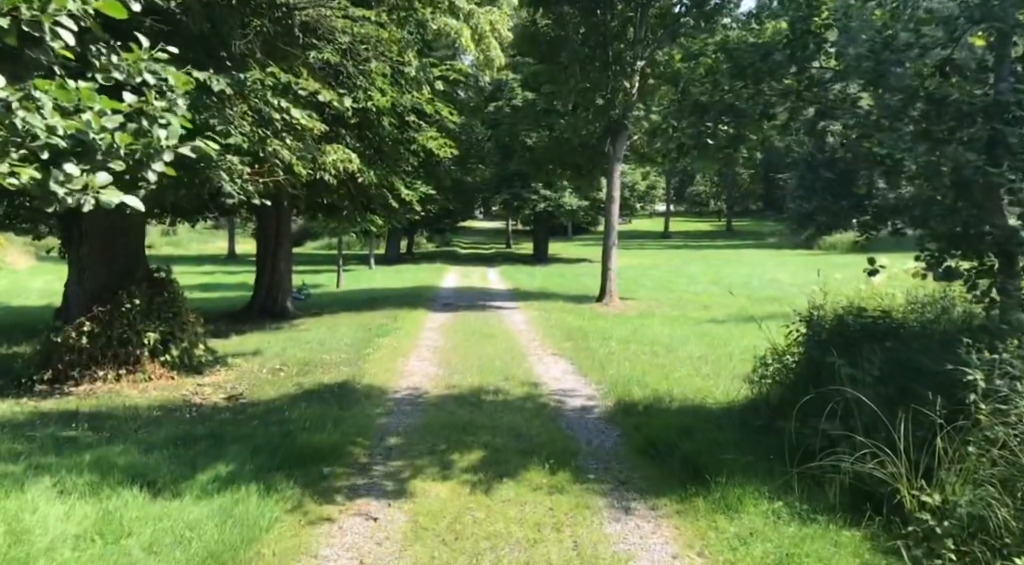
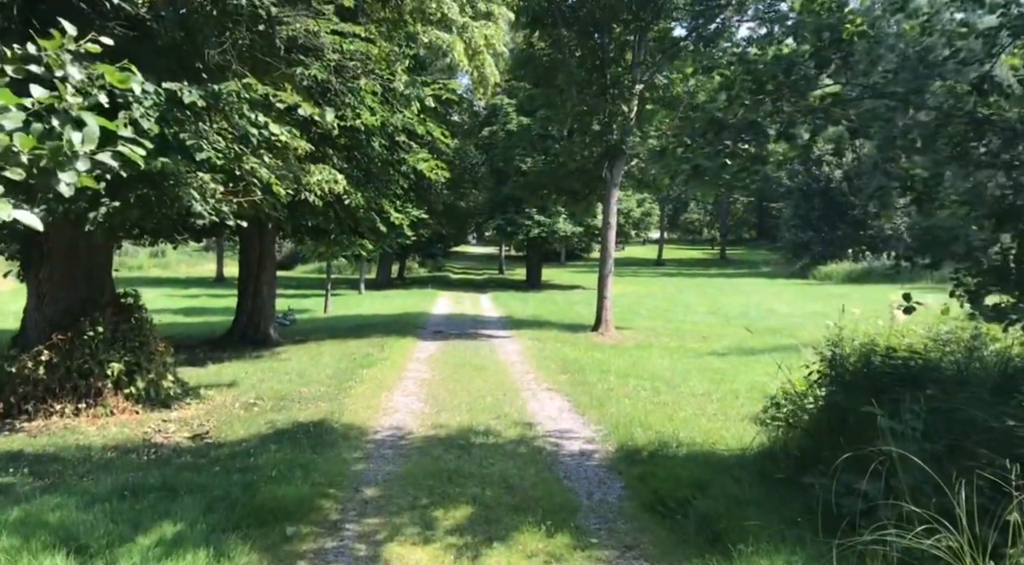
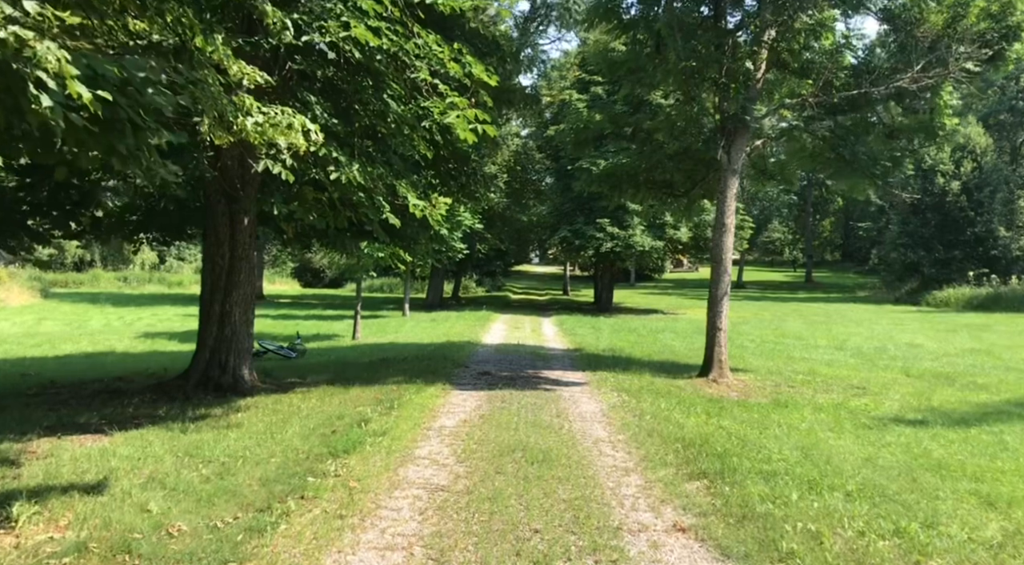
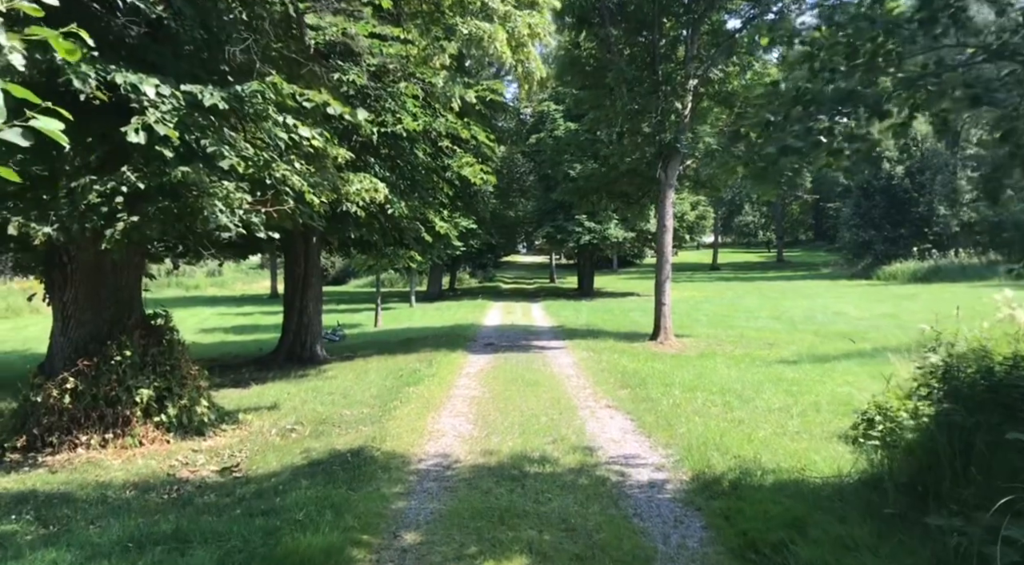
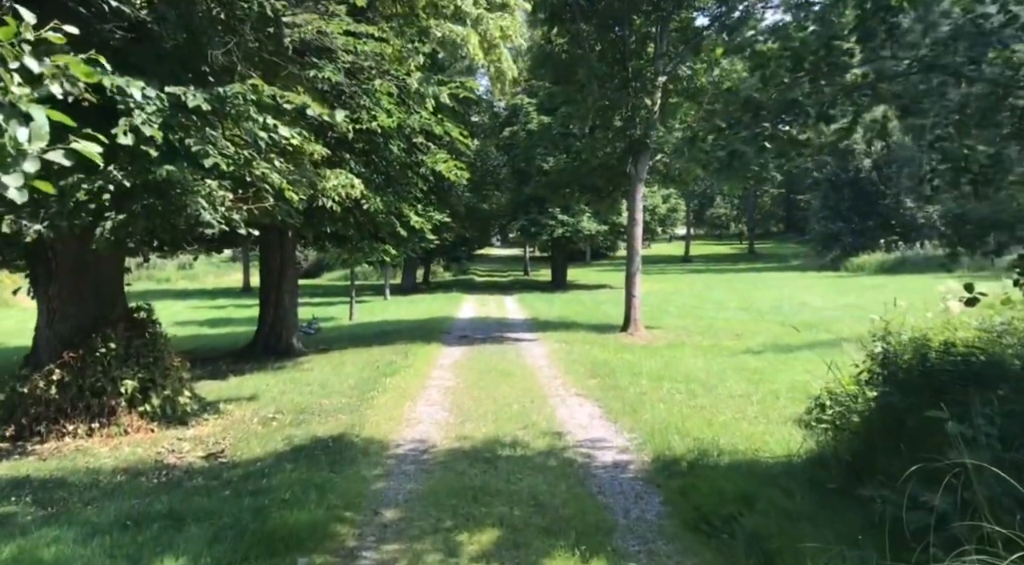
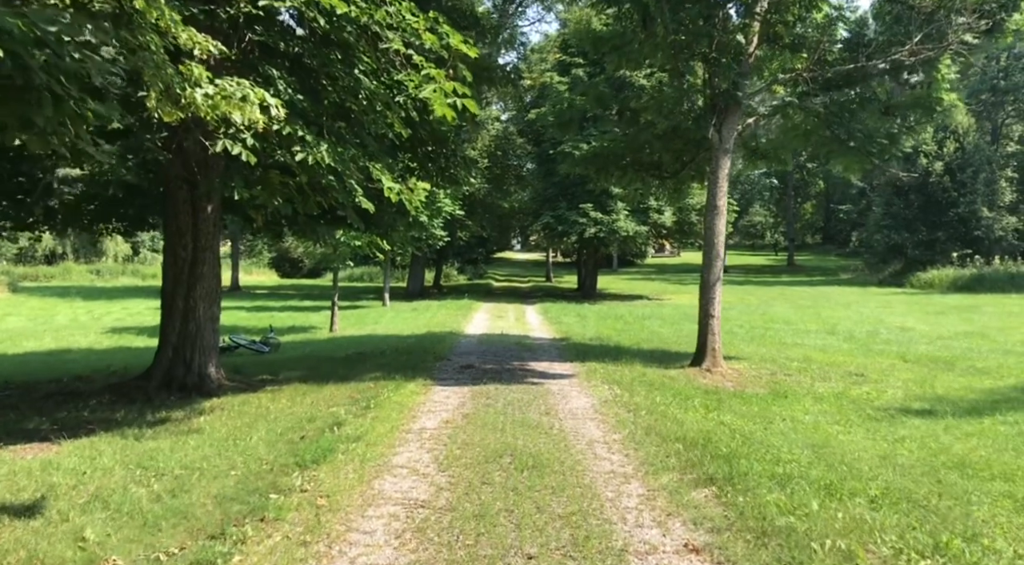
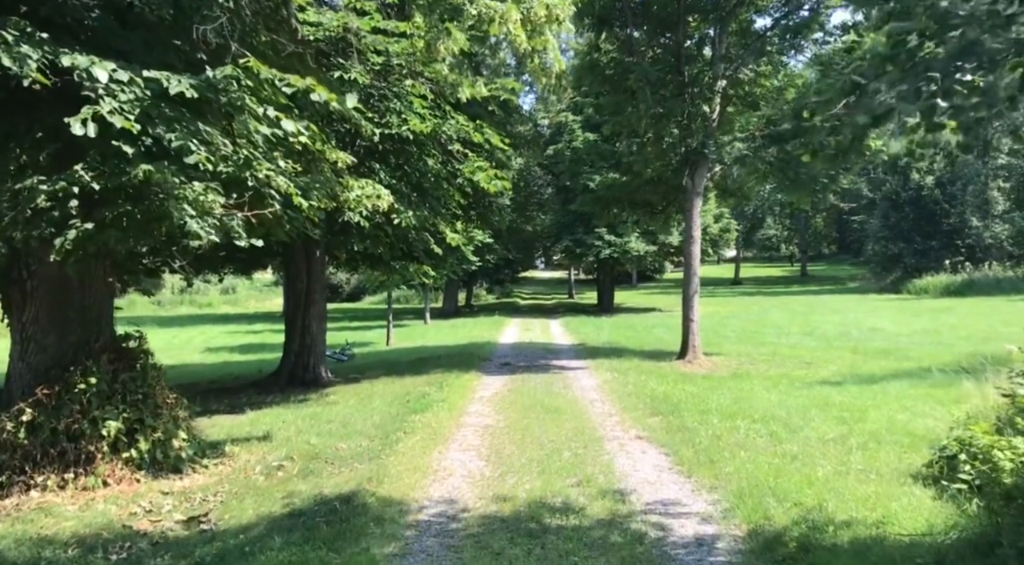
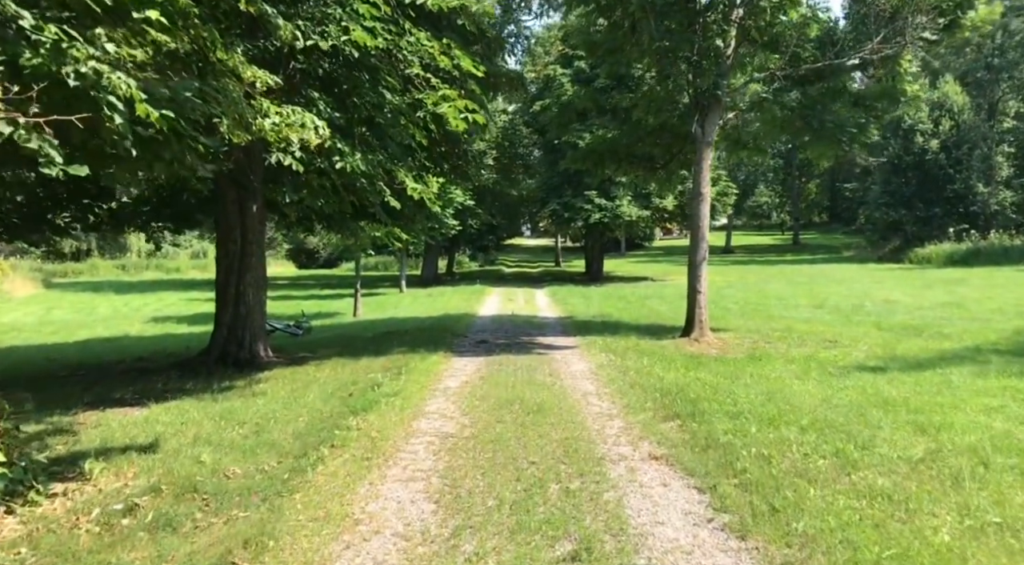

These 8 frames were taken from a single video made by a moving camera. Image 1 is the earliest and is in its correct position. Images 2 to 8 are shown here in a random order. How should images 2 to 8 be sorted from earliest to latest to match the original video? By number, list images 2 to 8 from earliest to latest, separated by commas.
2, 5, 4, 7, 8, 3, 6
